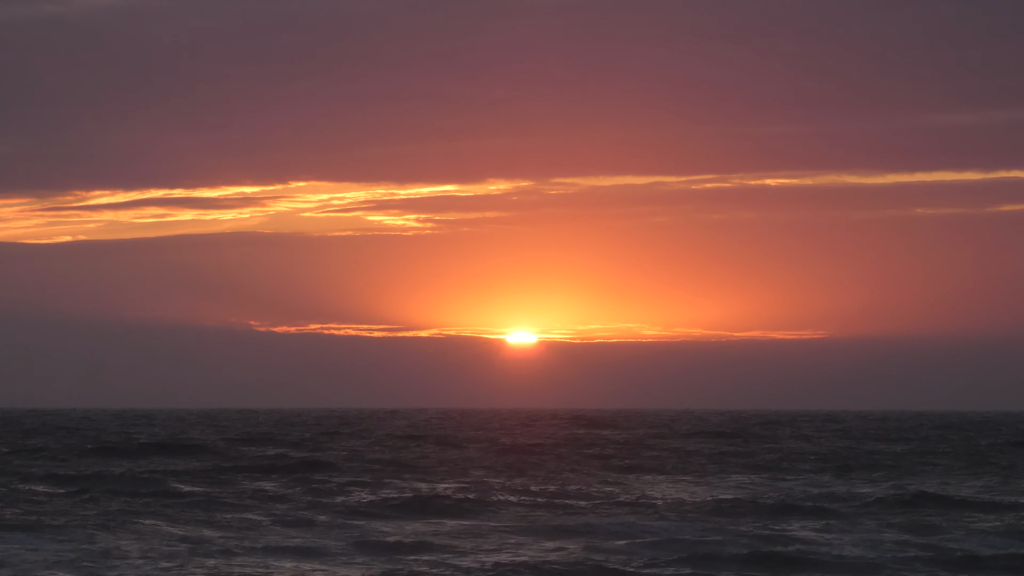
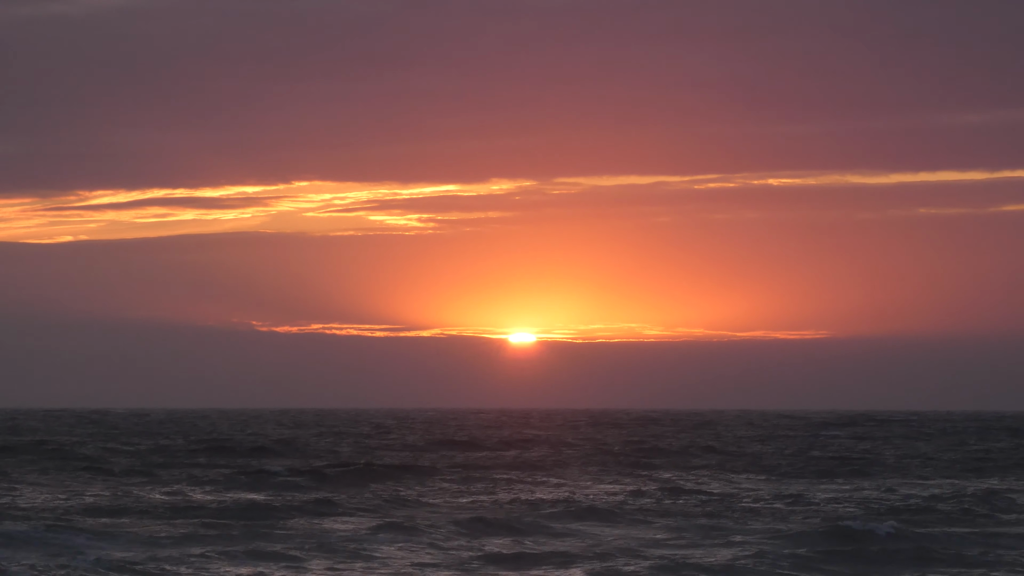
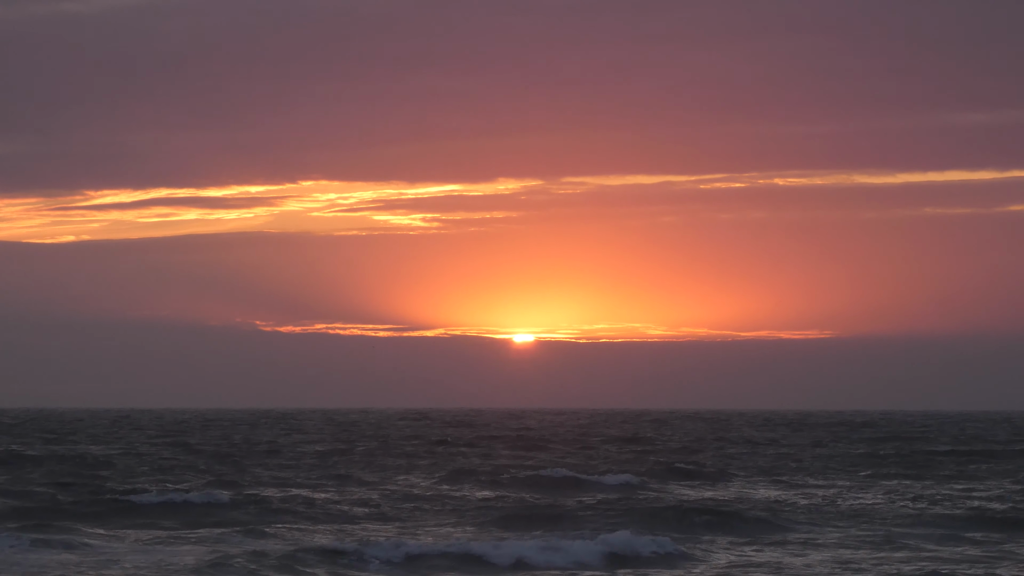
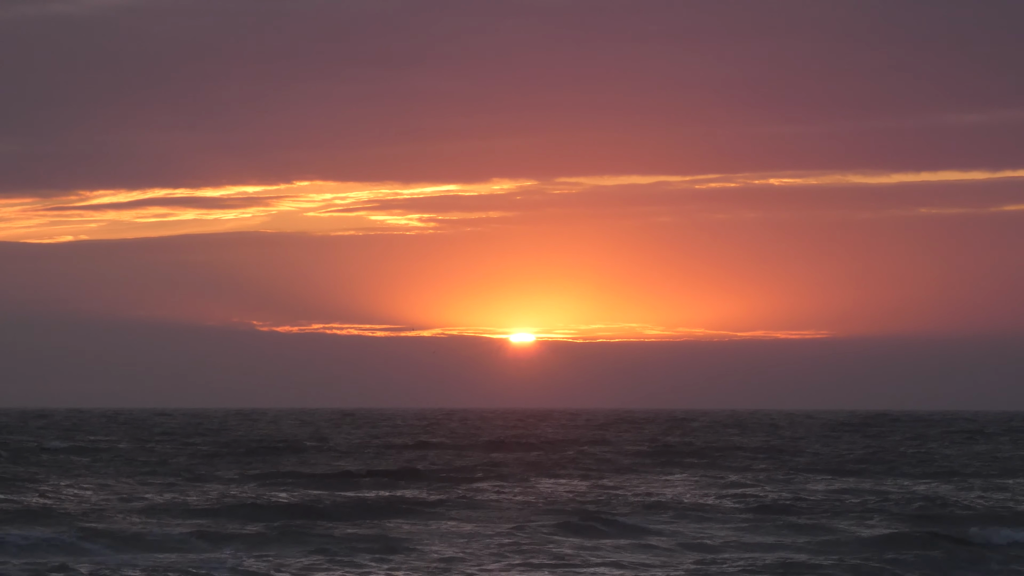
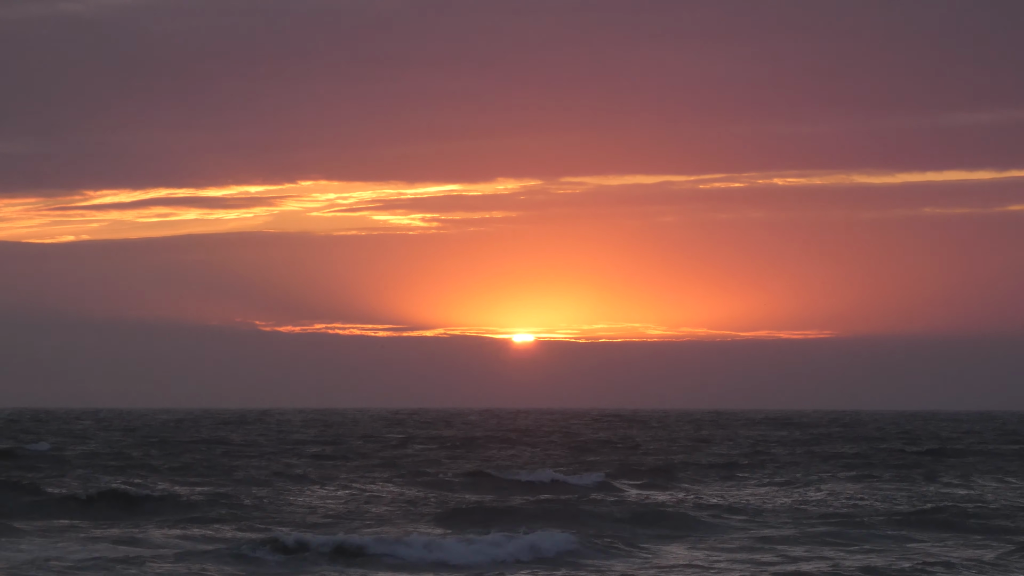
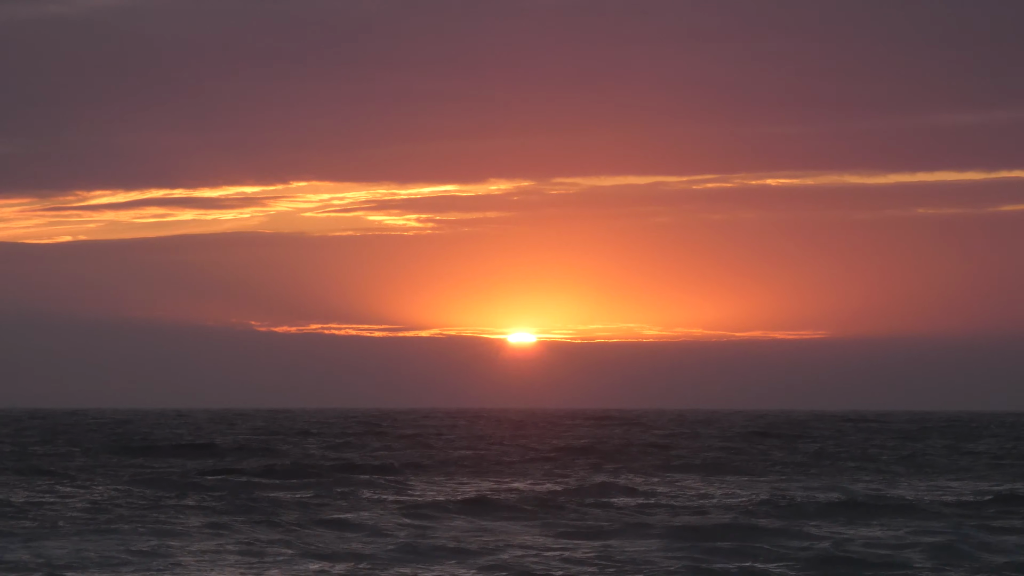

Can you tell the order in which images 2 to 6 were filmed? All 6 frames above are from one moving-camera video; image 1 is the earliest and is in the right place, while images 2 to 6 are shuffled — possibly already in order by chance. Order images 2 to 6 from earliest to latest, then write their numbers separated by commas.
6, 2, 4, 5, 3
